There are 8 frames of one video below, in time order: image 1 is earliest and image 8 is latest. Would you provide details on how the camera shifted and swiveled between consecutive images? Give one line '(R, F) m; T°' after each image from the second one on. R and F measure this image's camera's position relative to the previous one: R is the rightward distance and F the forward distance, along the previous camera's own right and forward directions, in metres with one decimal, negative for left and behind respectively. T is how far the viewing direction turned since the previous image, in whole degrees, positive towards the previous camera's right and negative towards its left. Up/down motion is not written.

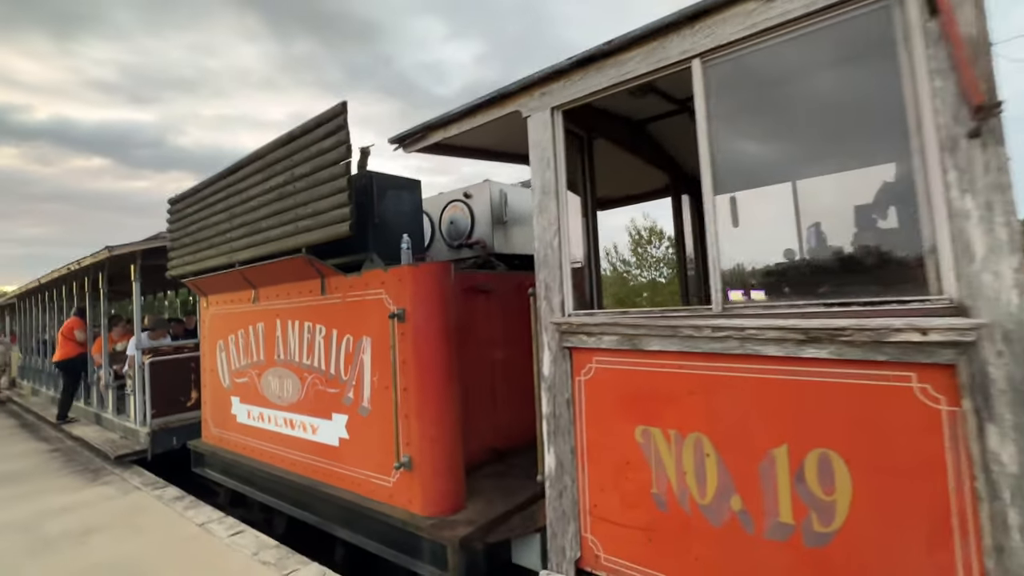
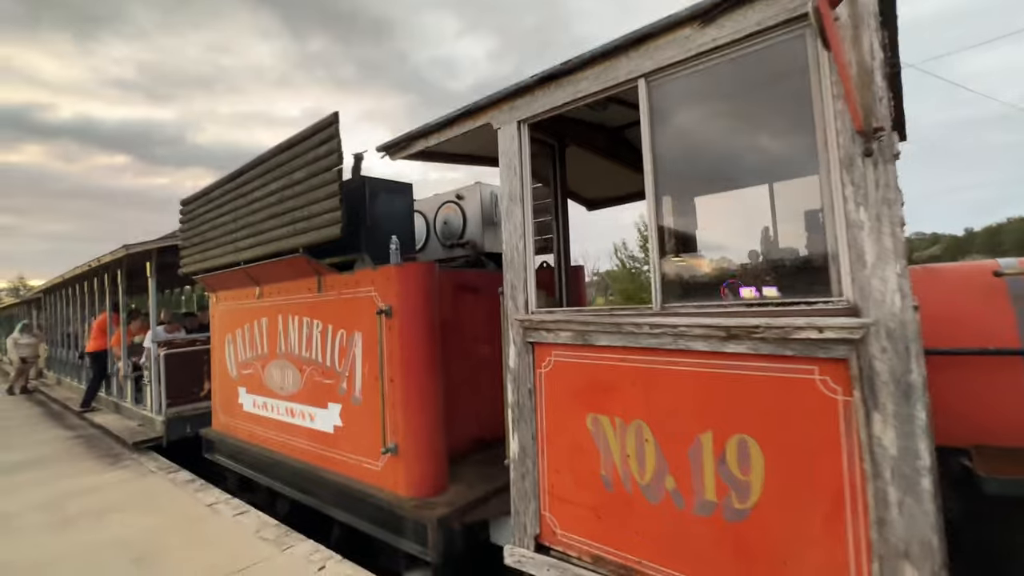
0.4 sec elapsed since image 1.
(+0.2, -0.2) m; -2°
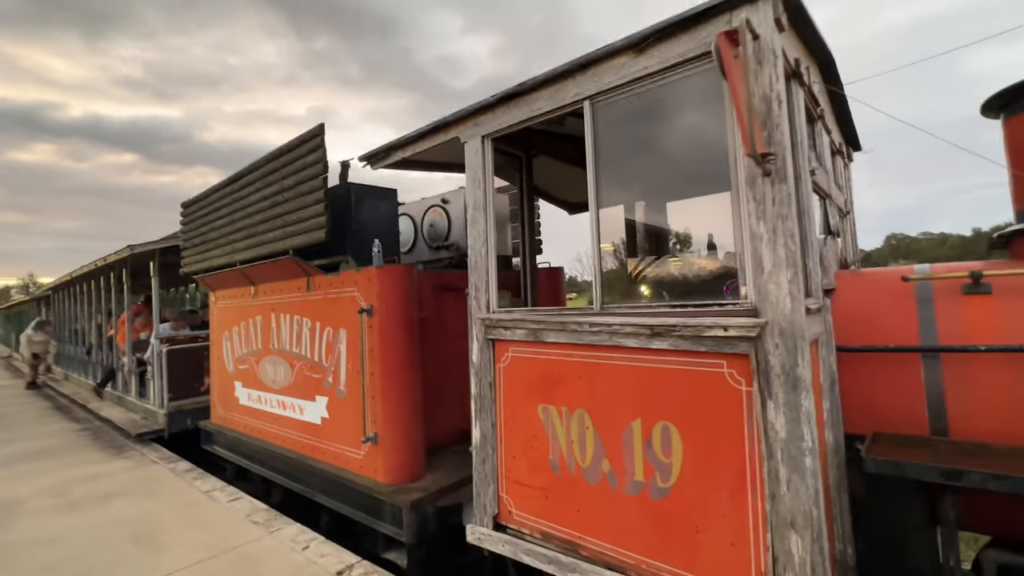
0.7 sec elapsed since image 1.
(+0.2, -0.2) m; -1°
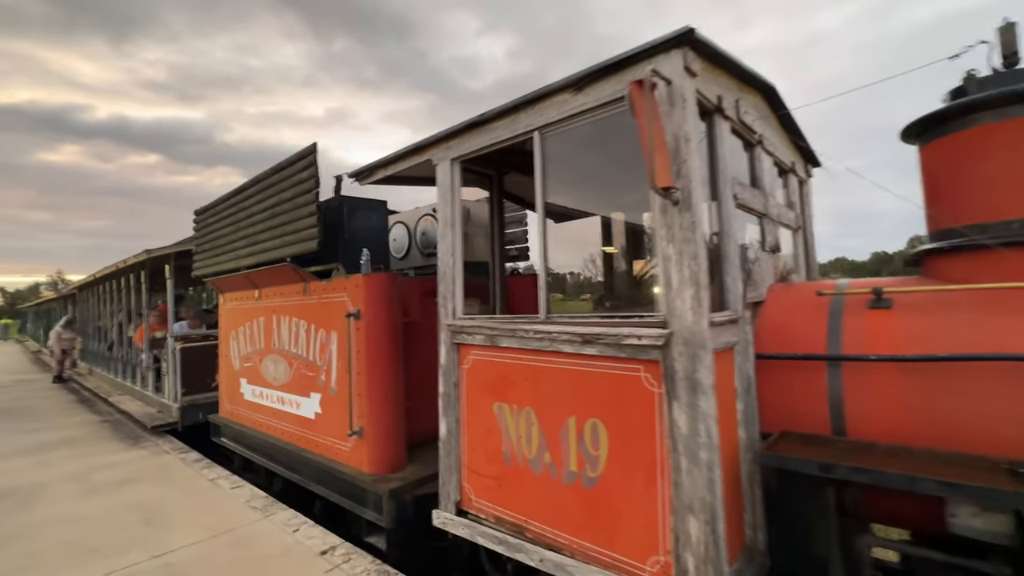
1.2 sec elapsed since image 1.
(+0.3, -0.3) m; -2°
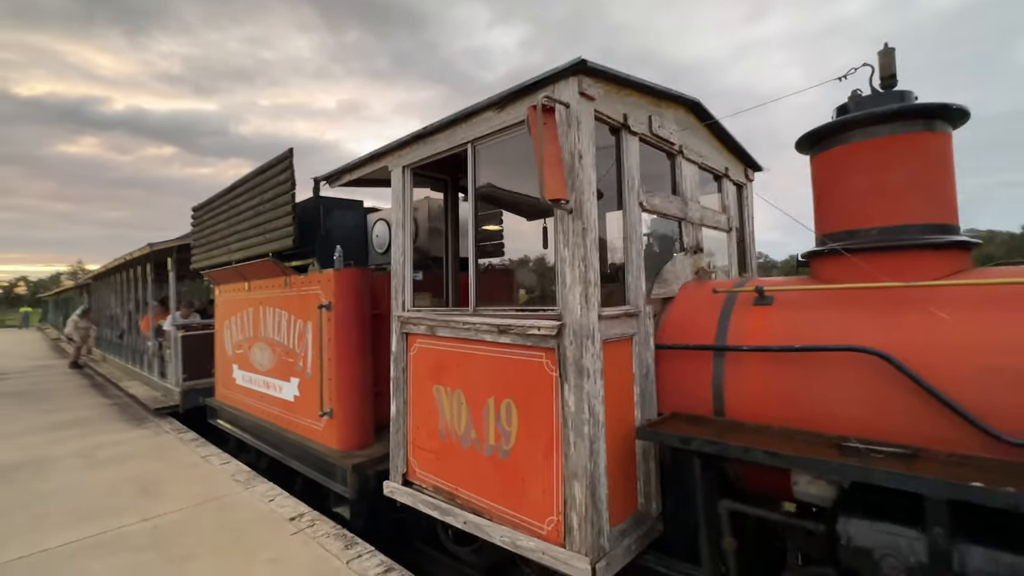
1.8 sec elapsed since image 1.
(+0.5, -0.3) m; -1°
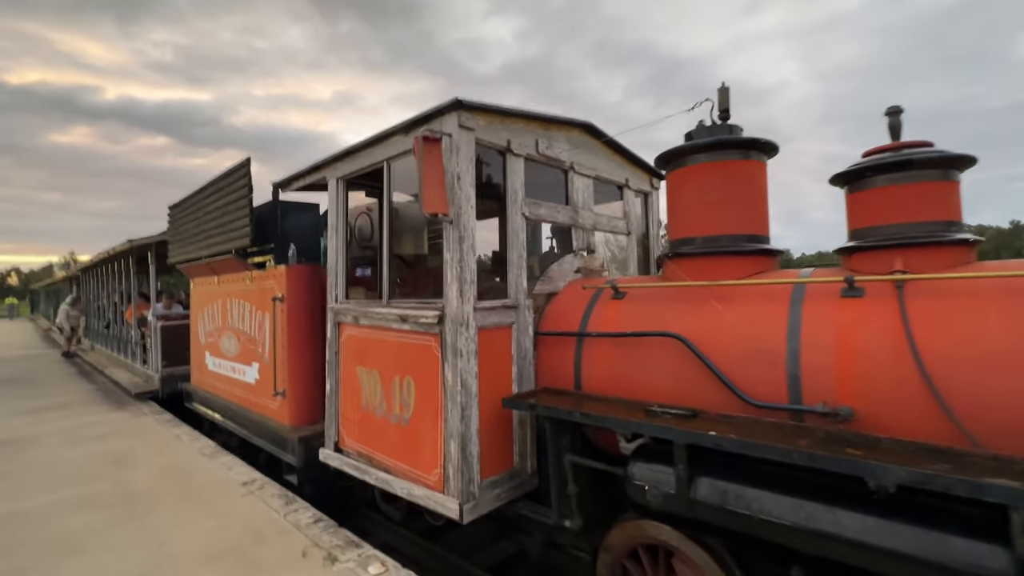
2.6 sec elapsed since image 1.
(+0.6, -0.5) m; 0°
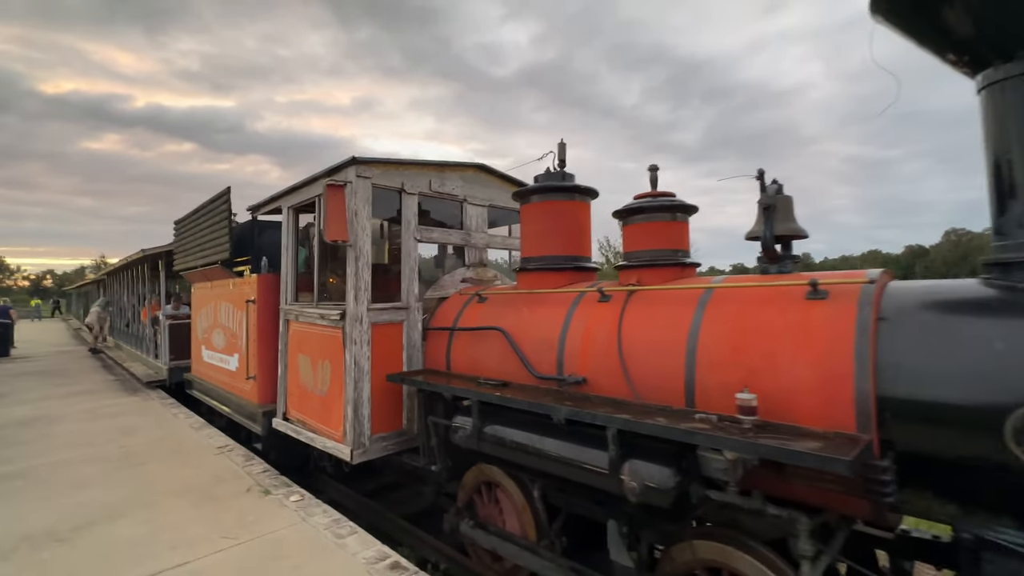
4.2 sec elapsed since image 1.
(+1.1, -1.0) m; -2°
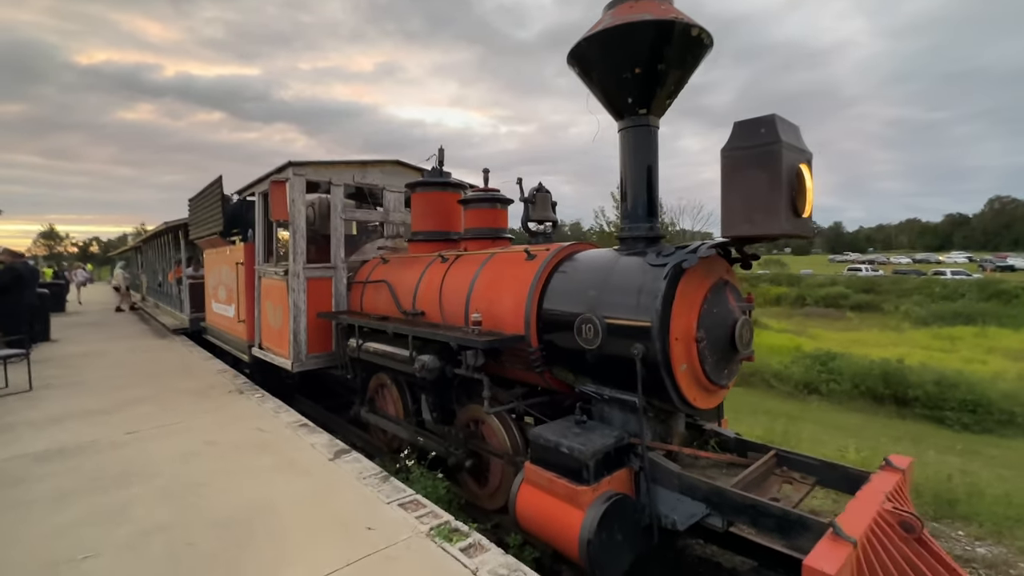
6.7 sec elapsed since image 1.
(+1.6, -1.6) m; -3°
